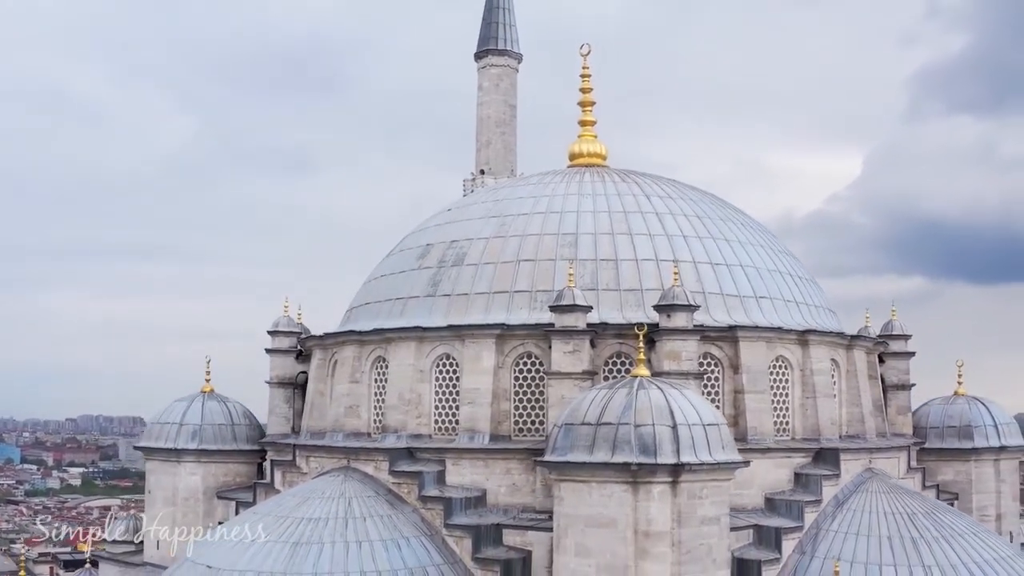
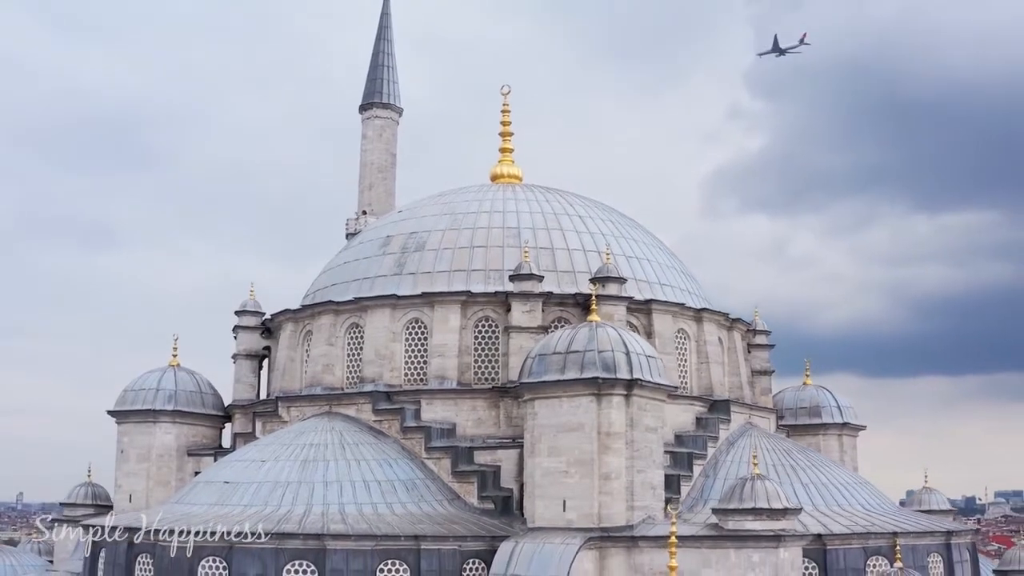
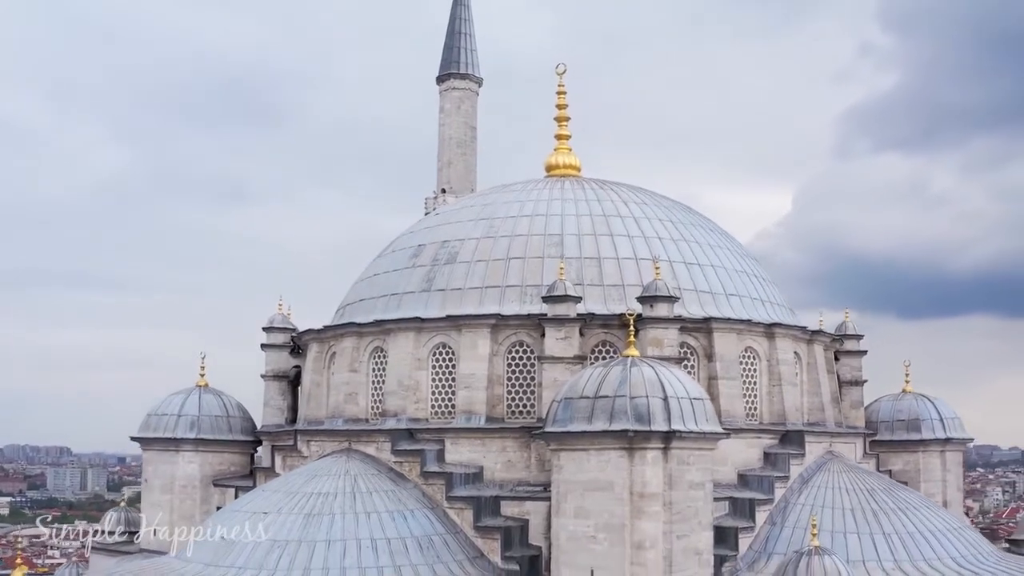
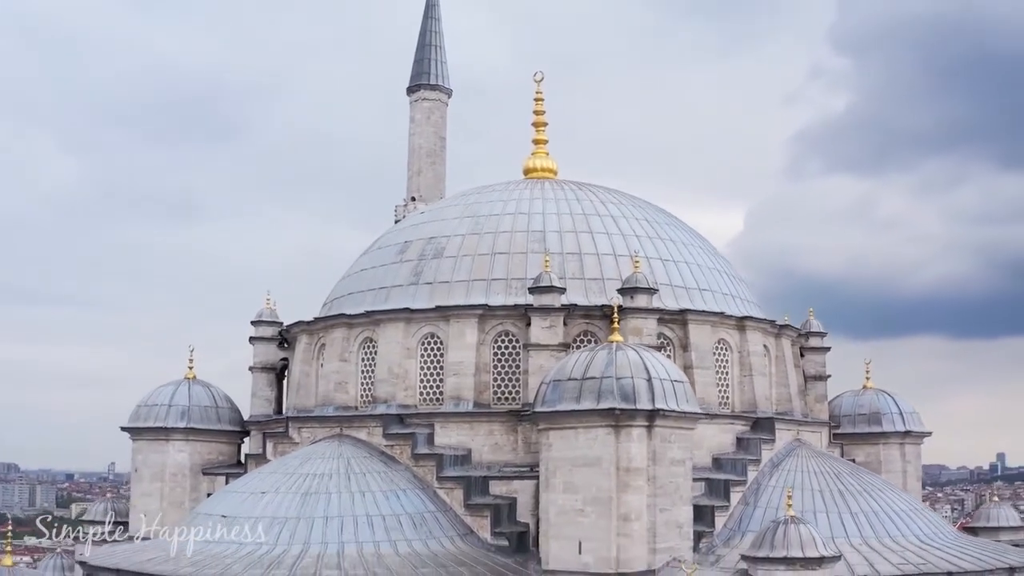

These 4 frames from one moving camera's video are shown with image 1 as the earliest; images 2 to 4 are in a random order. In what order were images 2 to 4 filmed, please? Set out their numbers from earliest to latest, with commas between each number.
3, 4, 2
